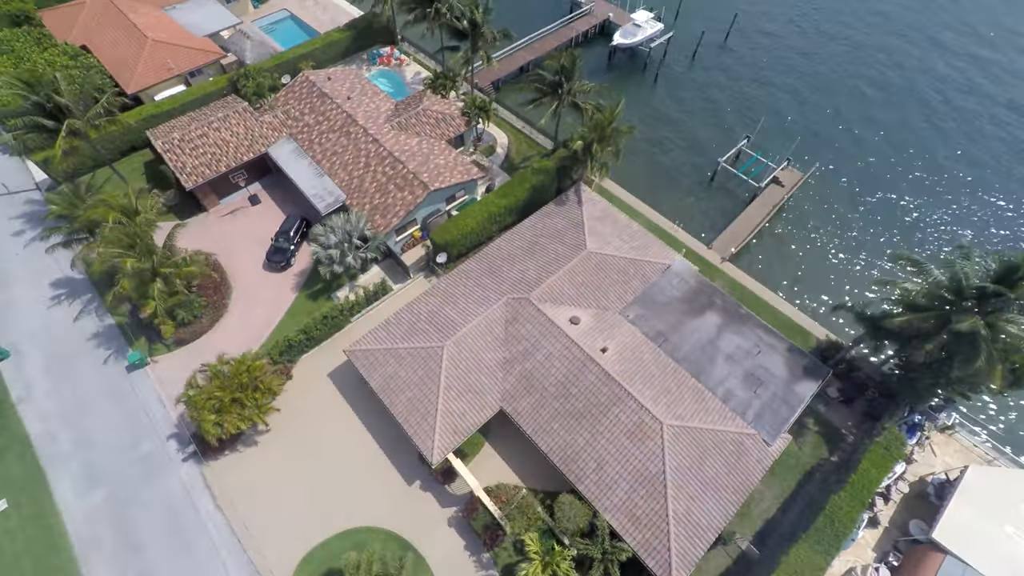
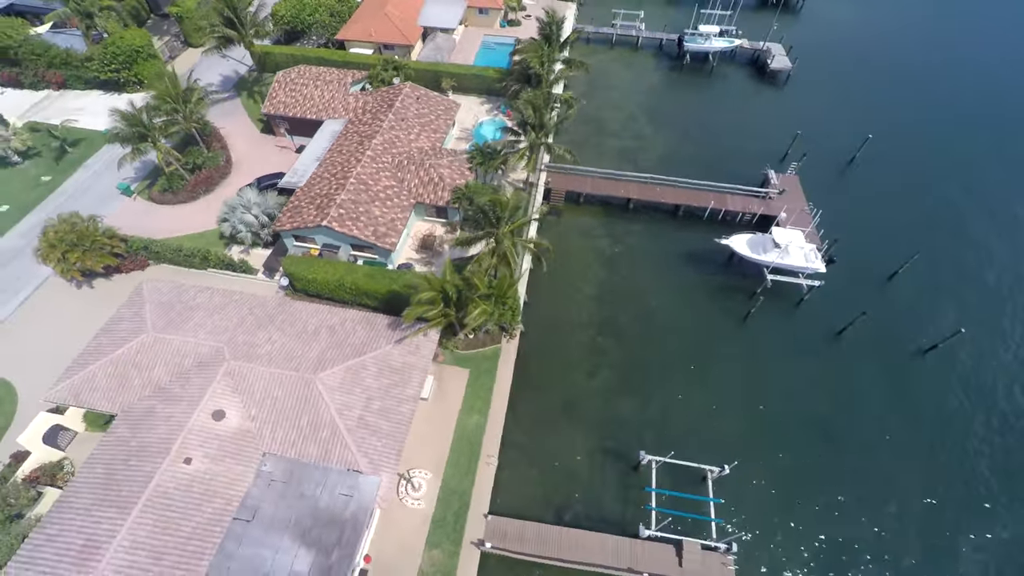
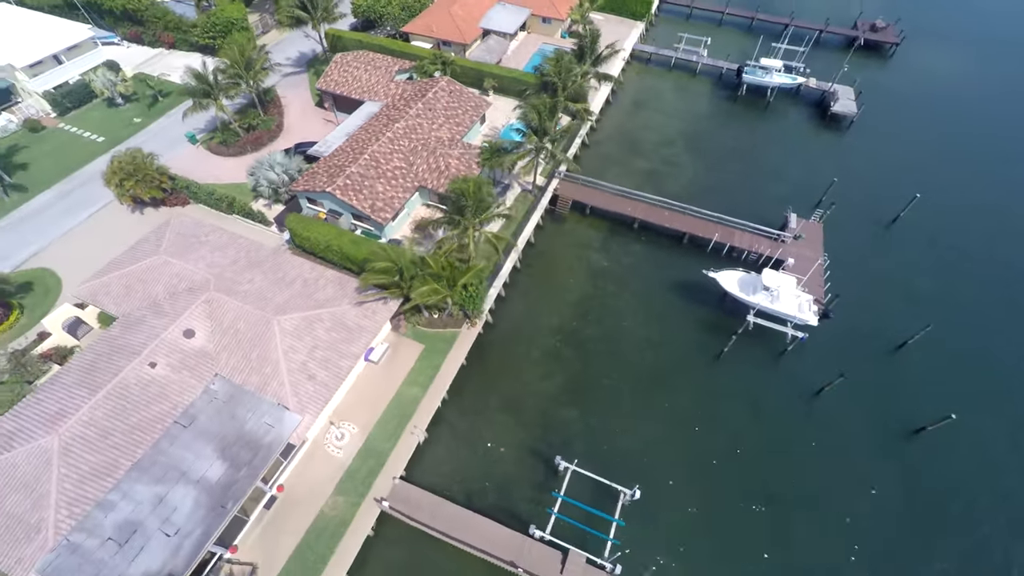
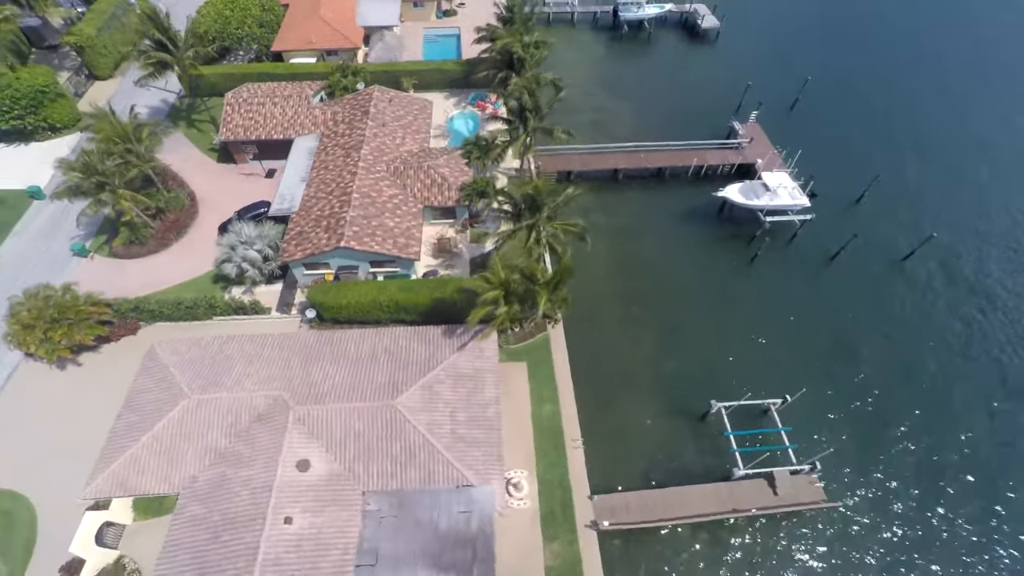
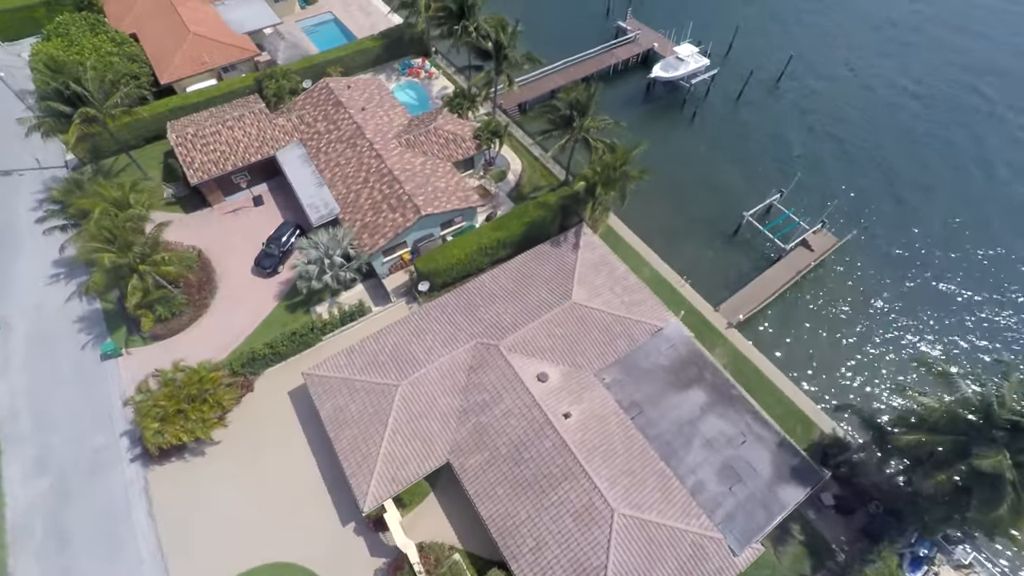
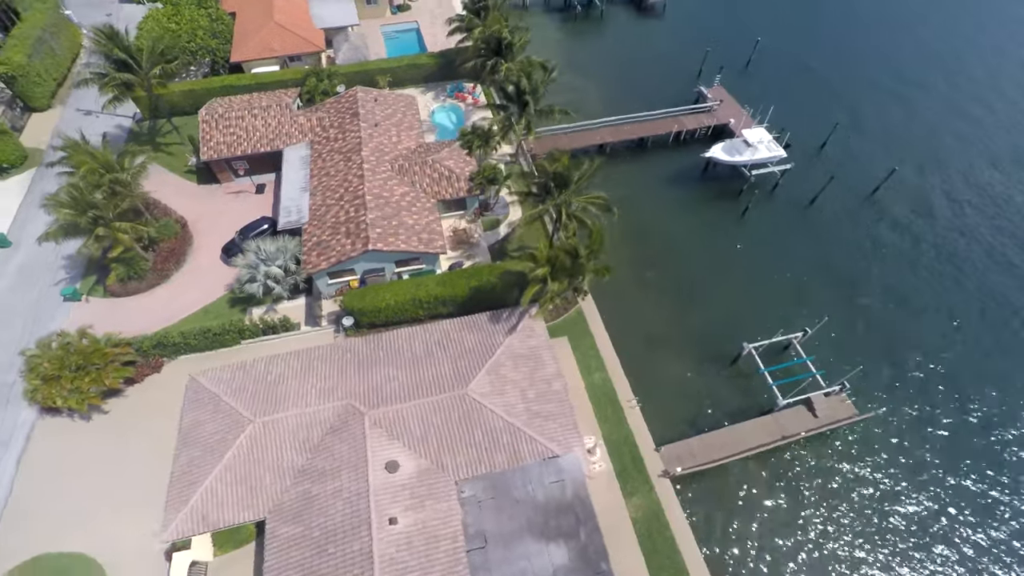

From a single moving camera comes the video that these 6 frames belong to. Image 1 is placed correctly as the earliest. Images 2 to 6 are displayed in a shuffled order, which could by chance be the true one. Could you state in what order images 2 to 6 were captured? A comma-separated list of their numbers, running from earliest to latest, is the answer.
5, 6, 4, 2, 3
